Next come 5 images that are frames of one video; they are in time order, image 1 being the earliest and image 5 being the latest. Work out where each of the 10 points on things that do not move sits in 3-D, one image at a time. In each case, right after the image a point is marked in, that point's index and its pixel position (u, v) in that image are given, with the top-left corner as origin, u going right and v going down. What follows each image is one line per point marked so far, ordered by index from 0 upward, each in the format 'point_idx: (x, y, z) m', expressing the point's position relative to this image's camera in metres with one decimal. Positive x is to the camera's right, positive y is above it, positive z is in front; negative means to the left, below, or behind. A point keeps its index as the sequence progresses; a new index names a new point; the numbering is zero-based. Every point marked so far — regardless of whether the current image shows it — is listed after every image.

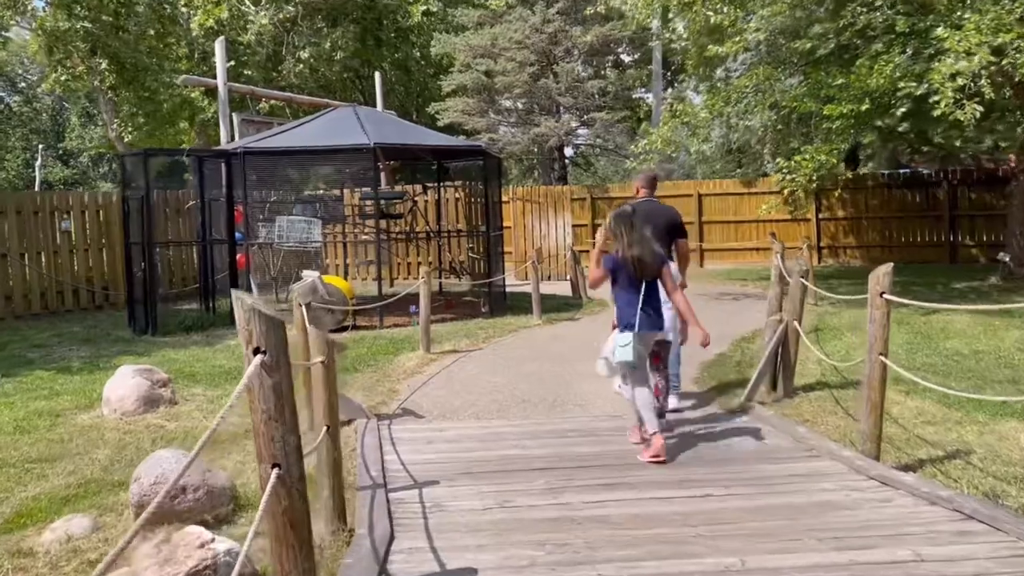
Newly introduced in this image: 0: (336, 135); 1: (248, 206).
0: (-2.9, +2.6, +14.2) m
1: (-4.3, +1.4, +14.0) m
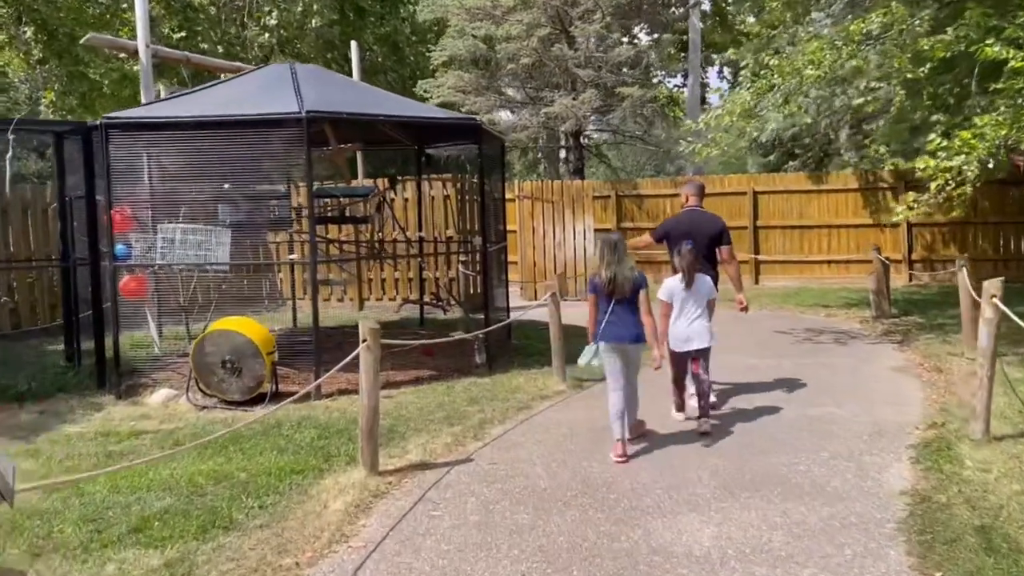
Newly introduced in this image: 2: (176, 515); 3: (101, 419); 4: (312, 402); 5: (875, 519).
0: (-2.8, +2.1, +9.4) m
1: (-4.2, +0.9, +9.2) m
2: (-2.2, -1.5, +5.6) m
3: (-4.0, -1.3, +8.1) m
4: (-2.0, -1.2, +8.6) m
5: (+2.2, -1.4, +5.1) m
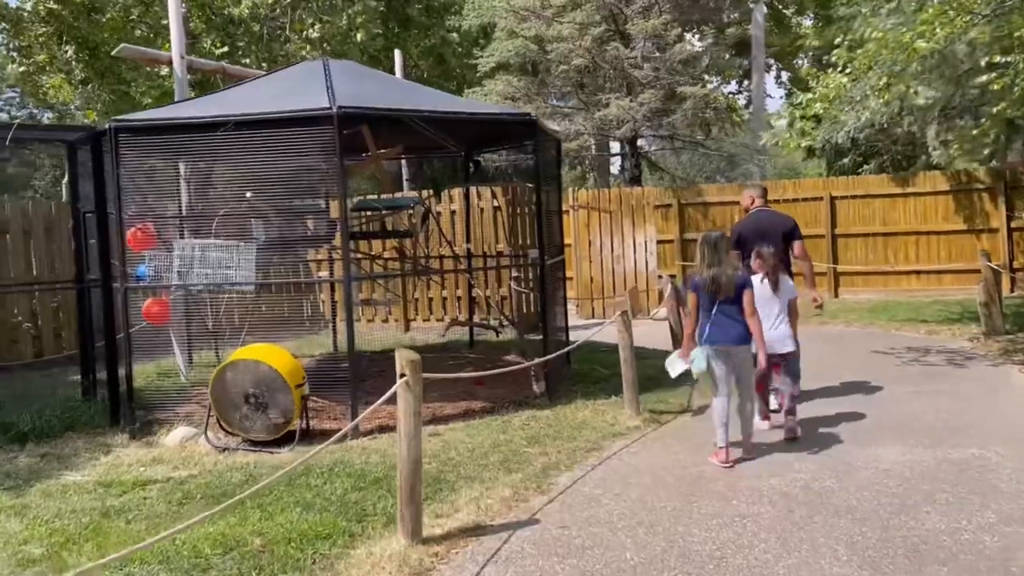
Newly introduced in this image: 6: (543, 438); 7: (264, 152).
0: (-2.2, +1.9, +8.3) m
1: (-3.6, +0.7, +8.2) m
2: (-1.8, -1.6, +4.4) m
3: (-3.4, -1.5, +7.1) m
4: (-1.4, -1.3, +7.4) m
5: (+2.6, -1.5, +3.7) m
6: (+0.3, -1.3, +7.3) m
7: (-2.3, +1.3, +7.9) m
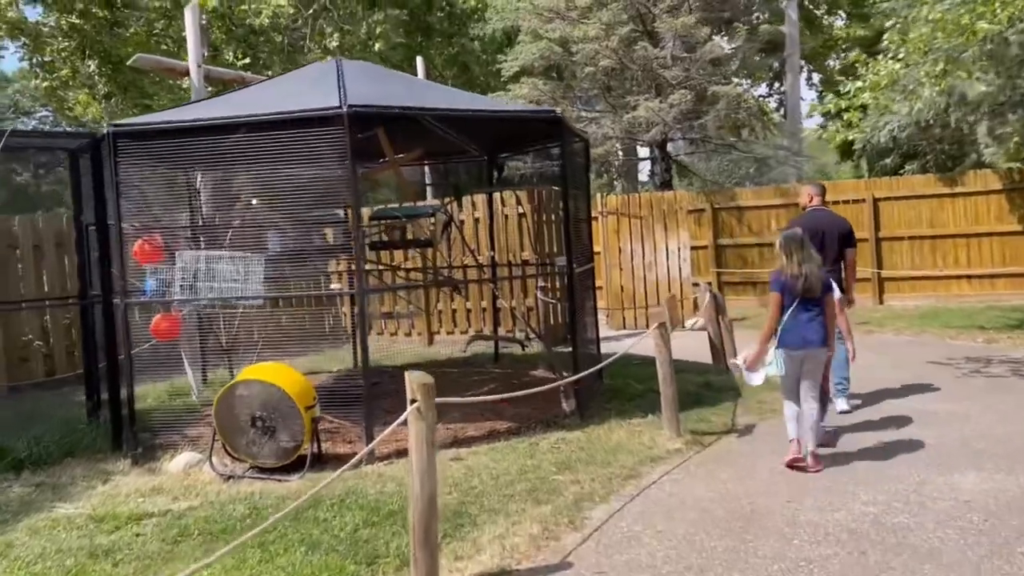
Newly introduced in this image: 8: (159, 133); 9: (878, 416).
0: (-2.0, +1.8, +7.8) m
1: (-3.4, +0.5, +7.7) m
2: (-1.7, -1.7, +3.8) m
3: (-3.2, -1.6, +6.6) m
4: (-1.2, -1.5, +6.8) m
5: (+2.7, -1.5, +3.0) m
6: (+0.5, -1.4, +6.7) m
7: (-2.1, +1.2, +7.4) m
8: (-3.1, +1.4, +7.6) m
9: (+3.4, -1.2, +7.8) m
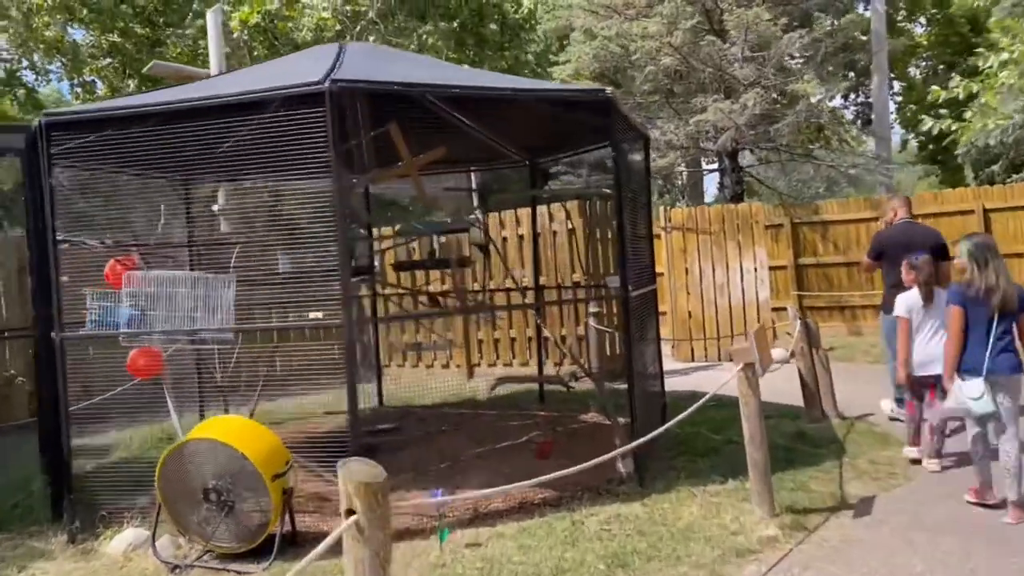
0: (-1.7, +1.5, +6.3) m
1: (-3.1, +0.3, +6.3) m
2: (-1.7, -1.8, +2.2) m
3: (-3.0, -1.8, +5.0) m
4: (-1.0, -1.6, +5.2) m
5: (+2.6, -1.5, +1.0) m
6: (+0.7, -1.6, +4.9) m
7: (-1.9, +1.0, +5.8) m
8: (-2.9, +1.2, +6.1) m
9: (+3.7, -1.4, +5.8) m
